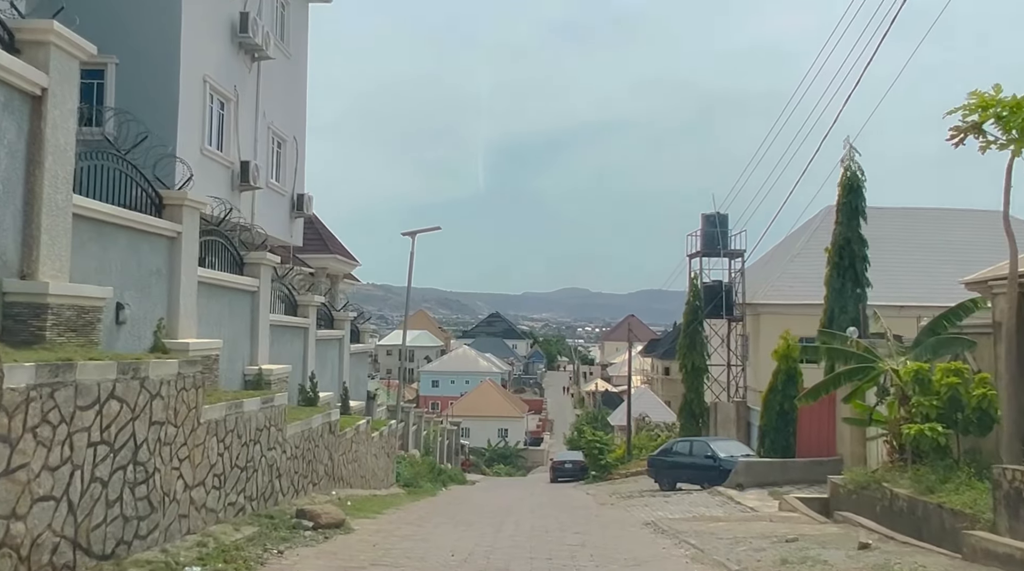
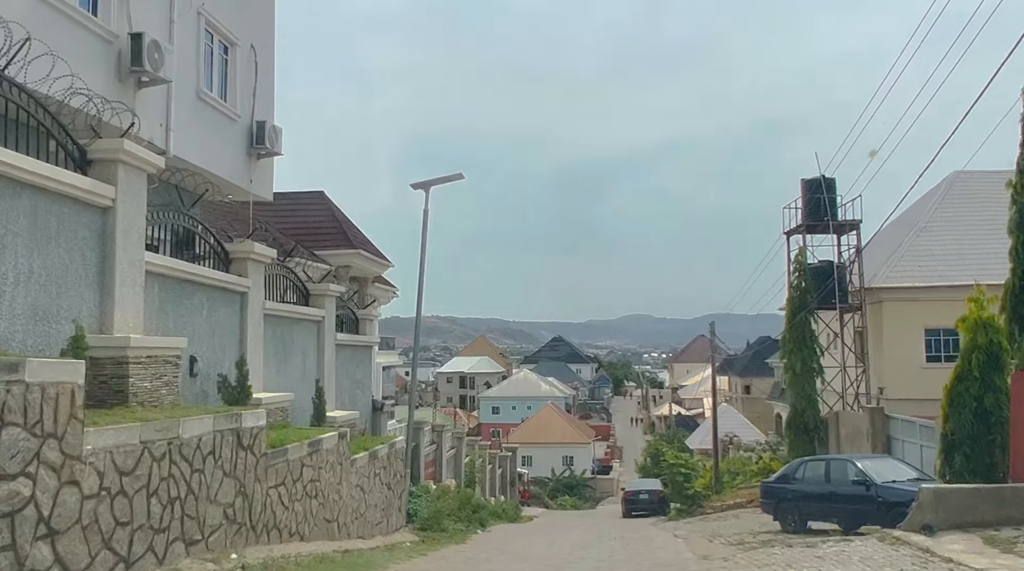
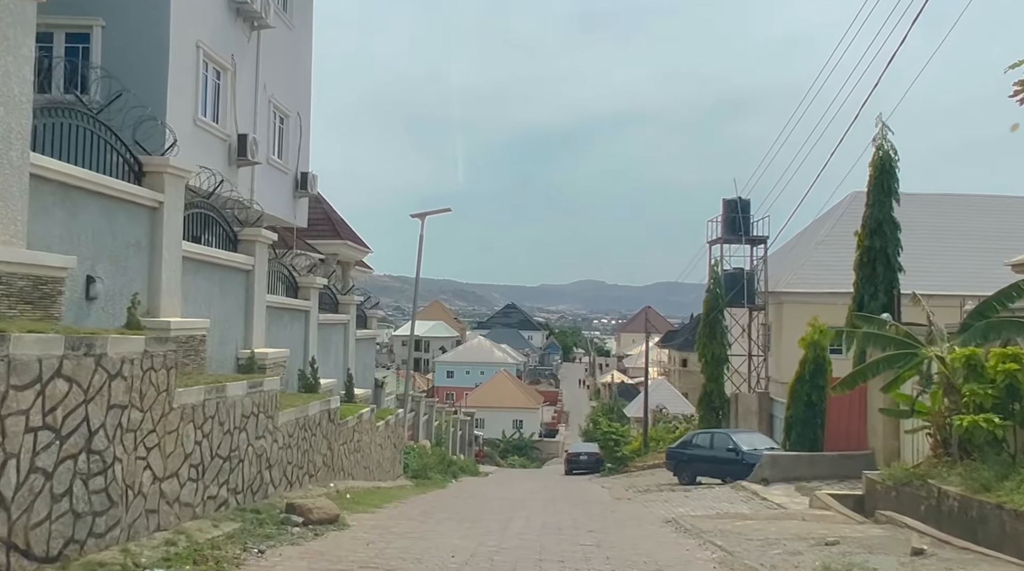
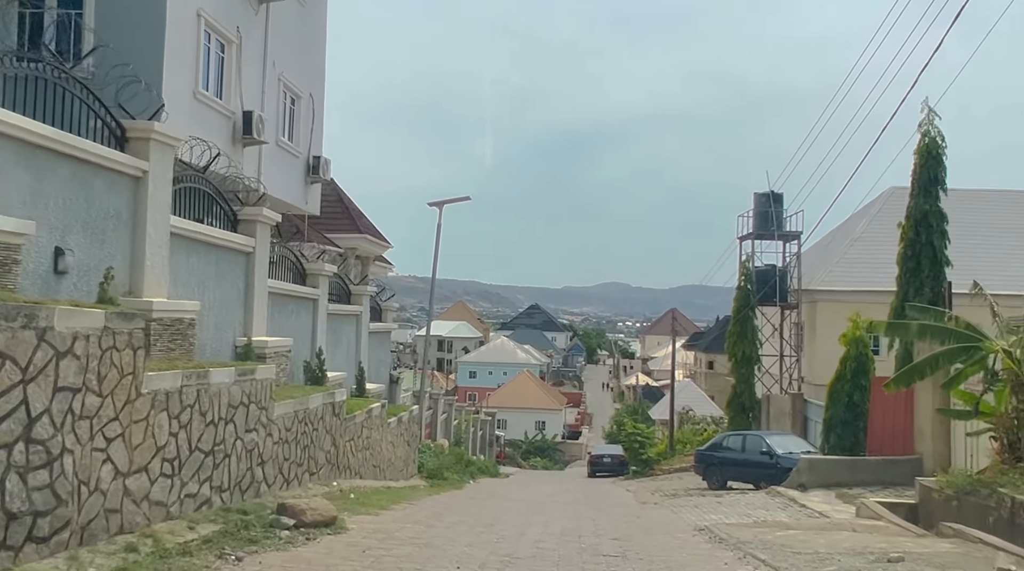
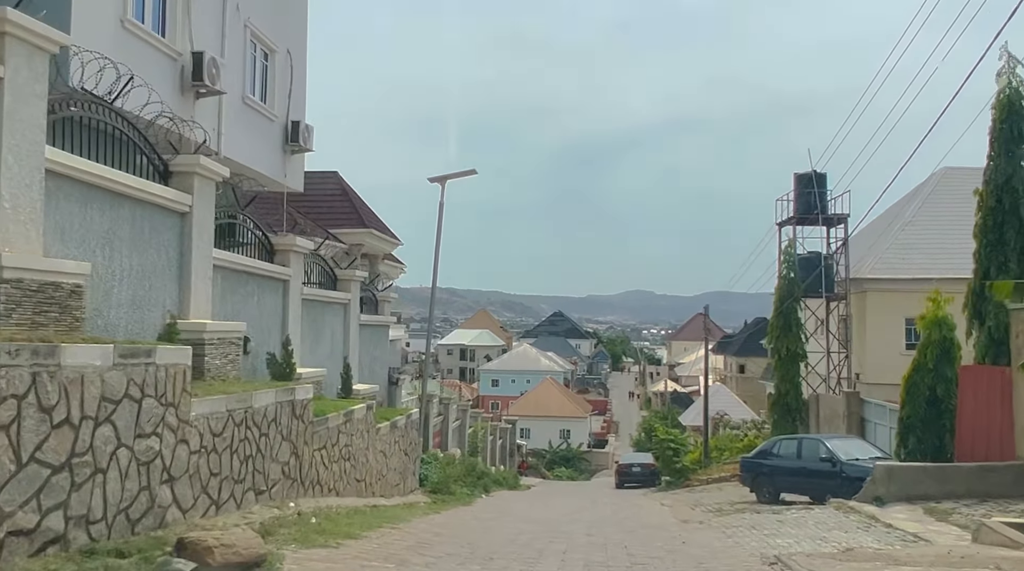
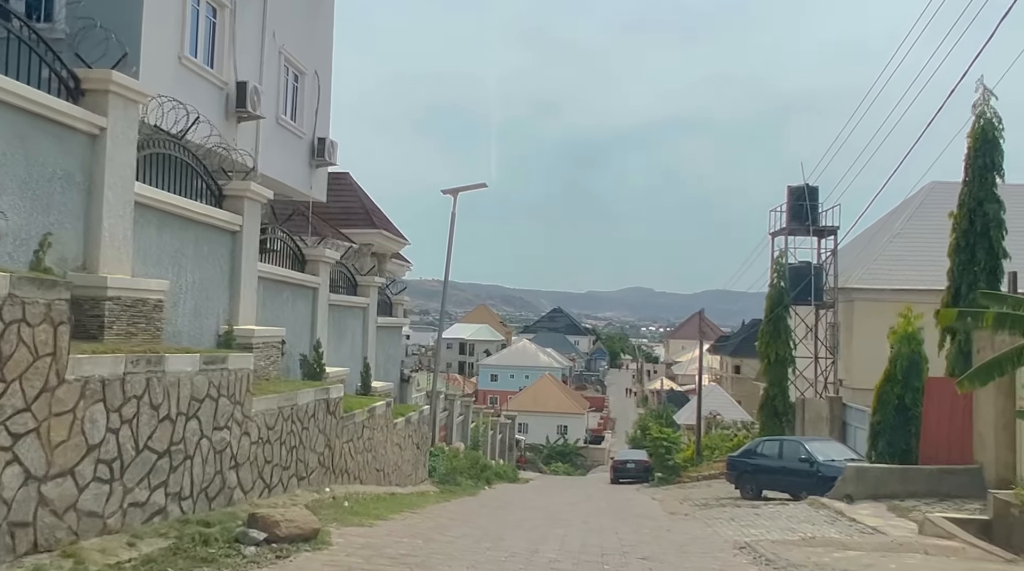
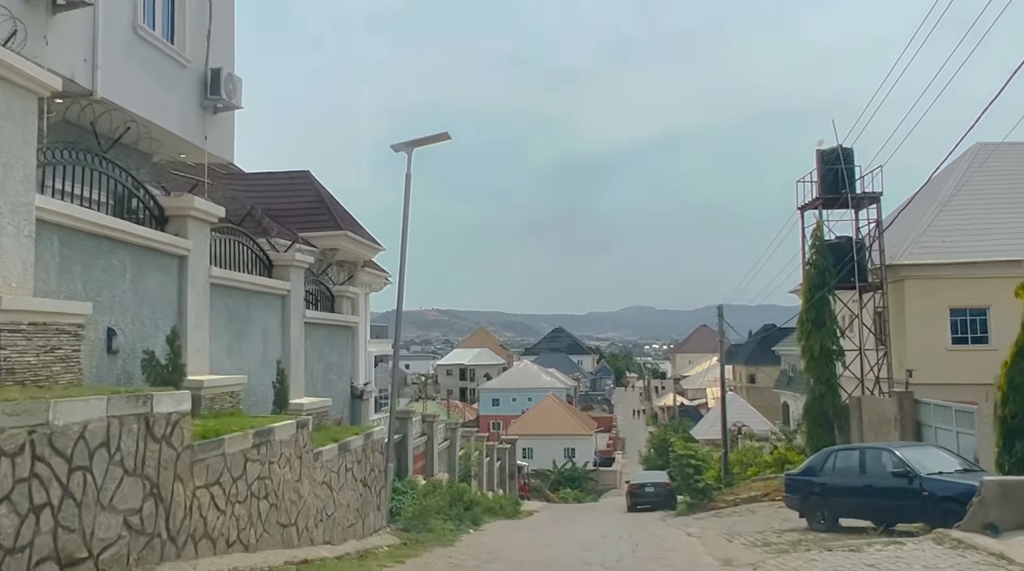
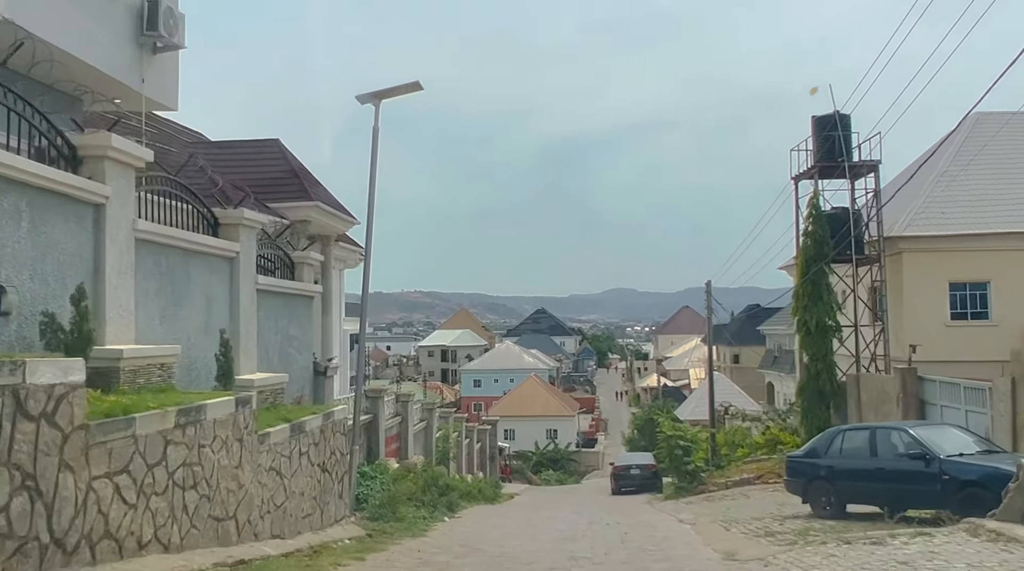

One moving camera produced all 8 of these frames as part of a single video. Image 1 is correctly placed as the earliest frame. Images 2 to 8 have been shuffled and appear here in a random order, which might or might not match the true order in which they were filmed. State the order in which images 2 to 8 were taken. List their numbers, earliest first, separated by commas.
3, 4, 6, 5, 2, 7, 8
